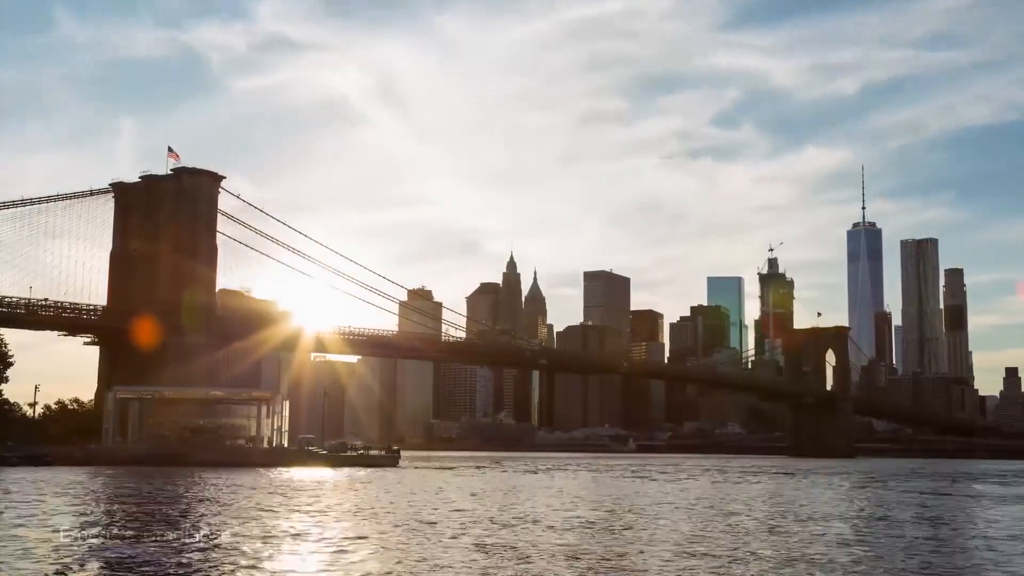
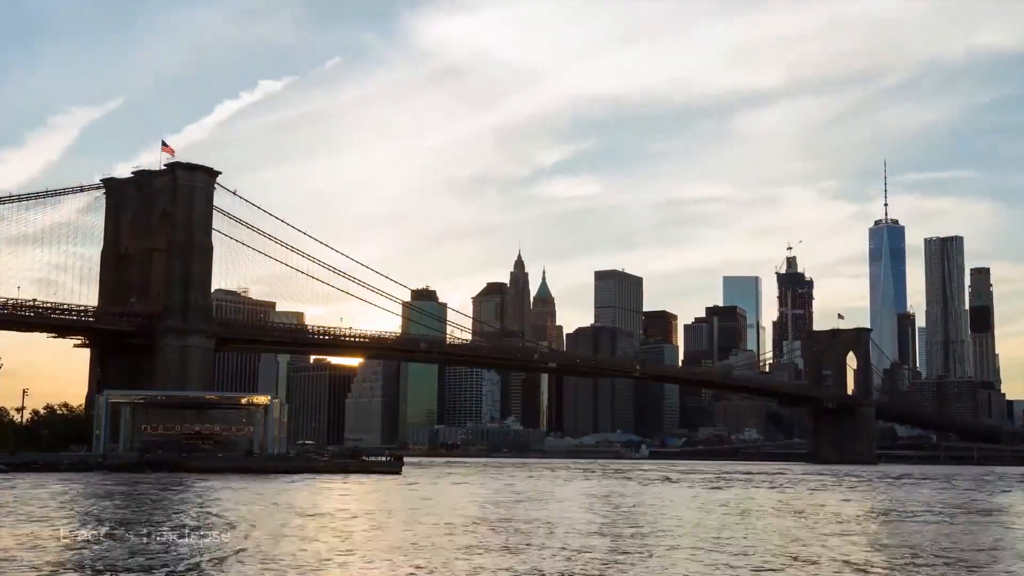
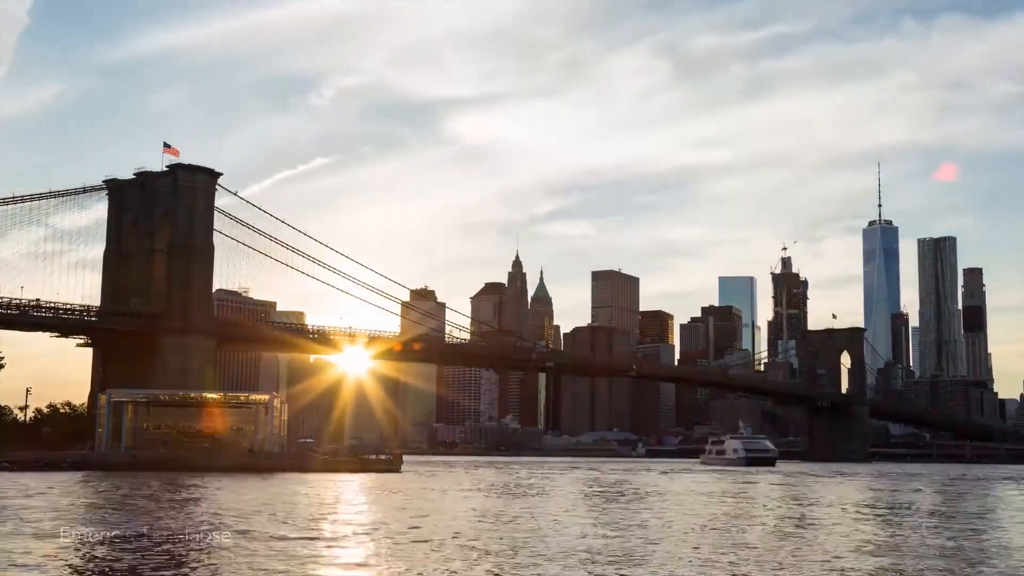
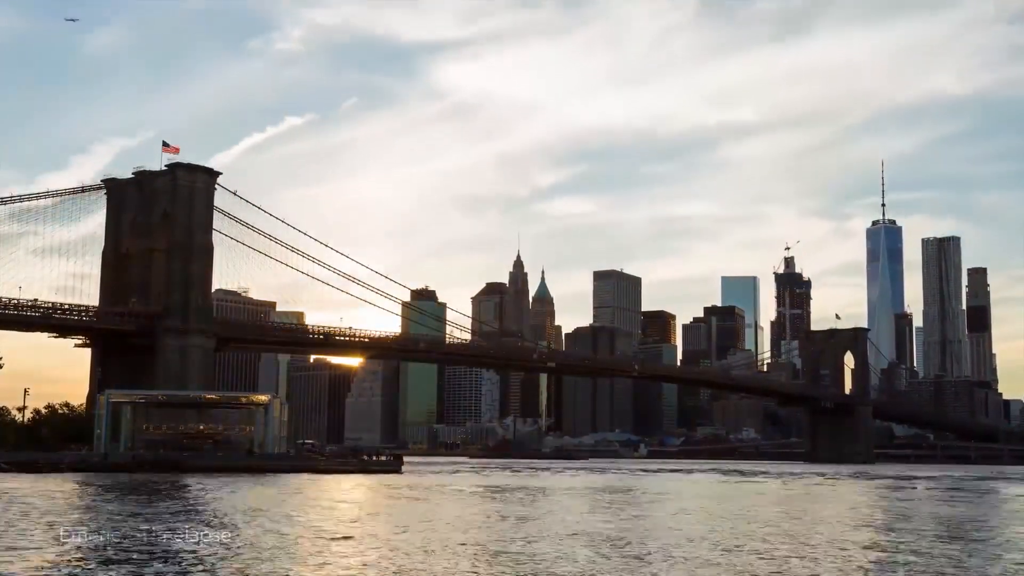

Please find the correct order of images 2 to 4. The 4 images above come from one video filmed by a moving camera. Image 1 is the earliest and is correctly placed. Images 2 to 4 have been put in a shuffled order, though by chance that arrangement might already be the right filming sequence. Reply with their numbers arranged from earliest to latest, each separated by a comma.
3, 4, 2
